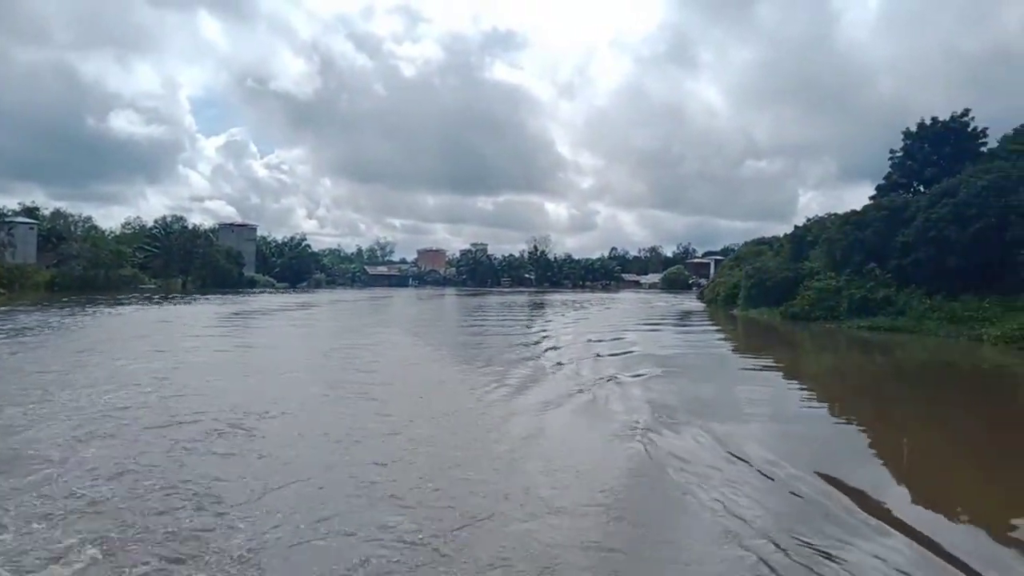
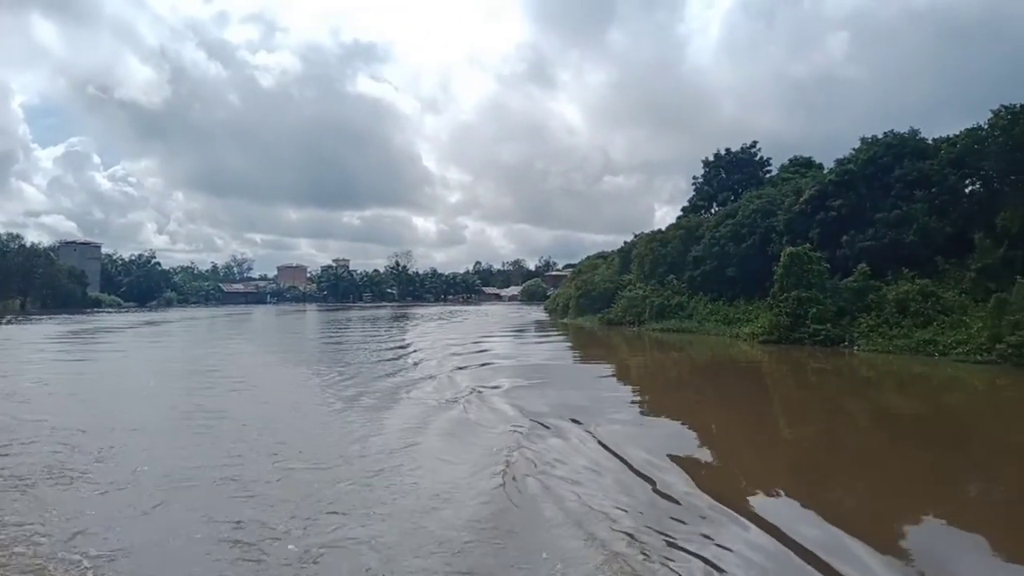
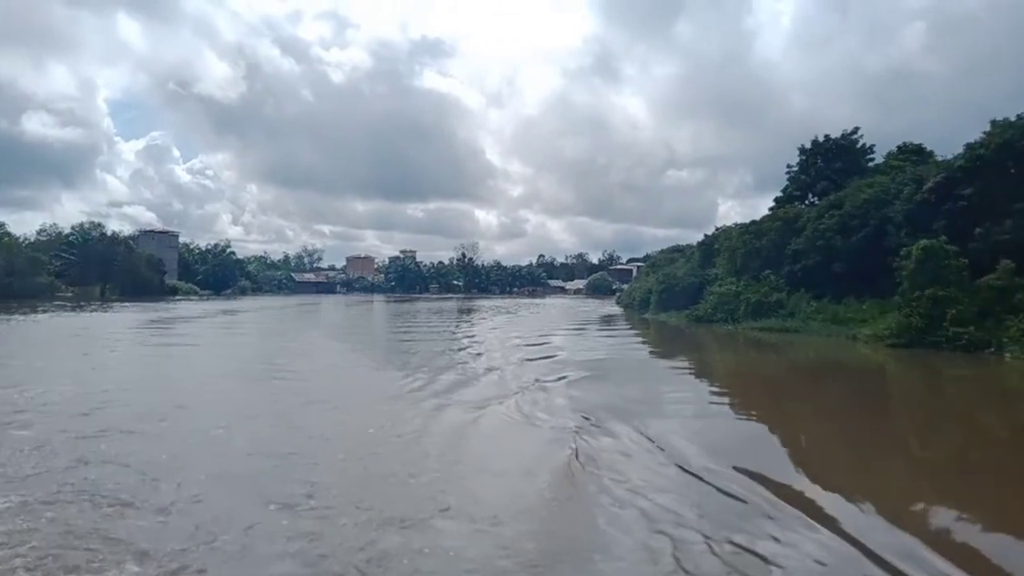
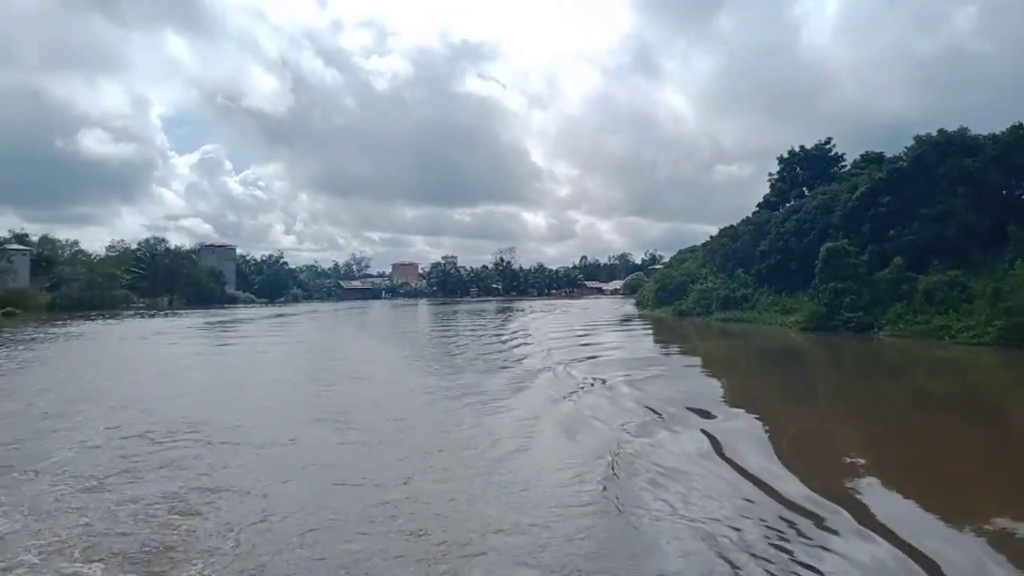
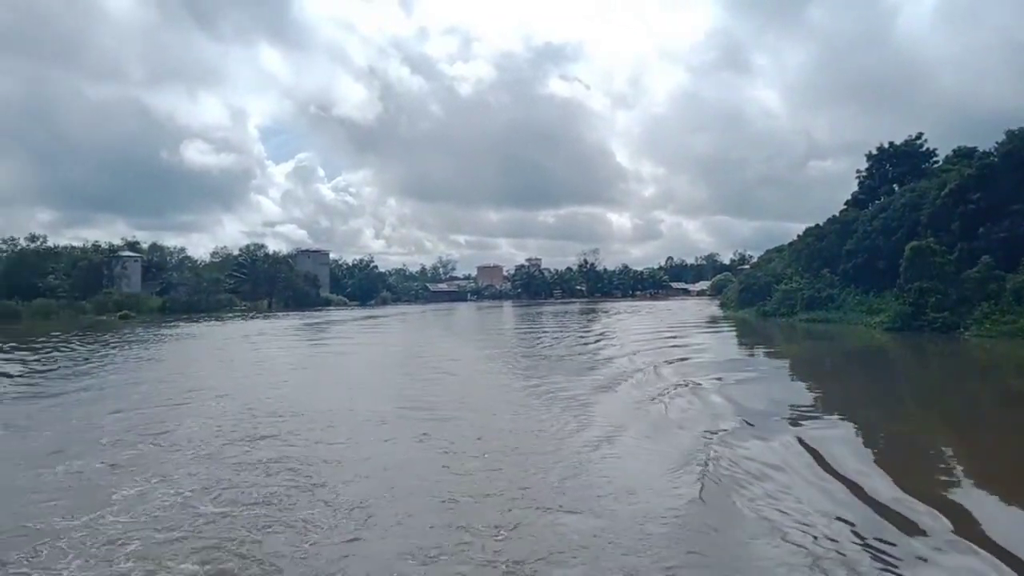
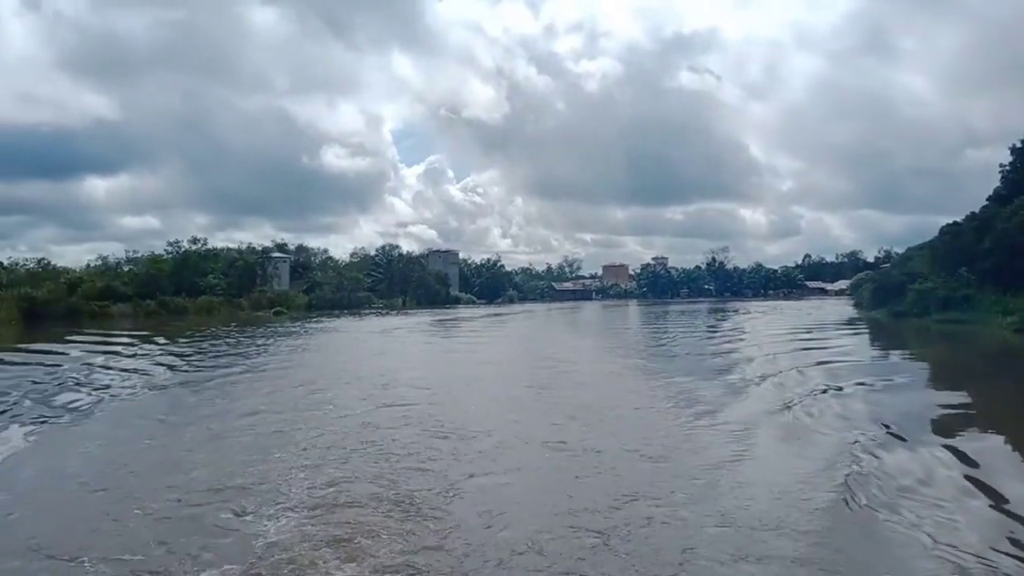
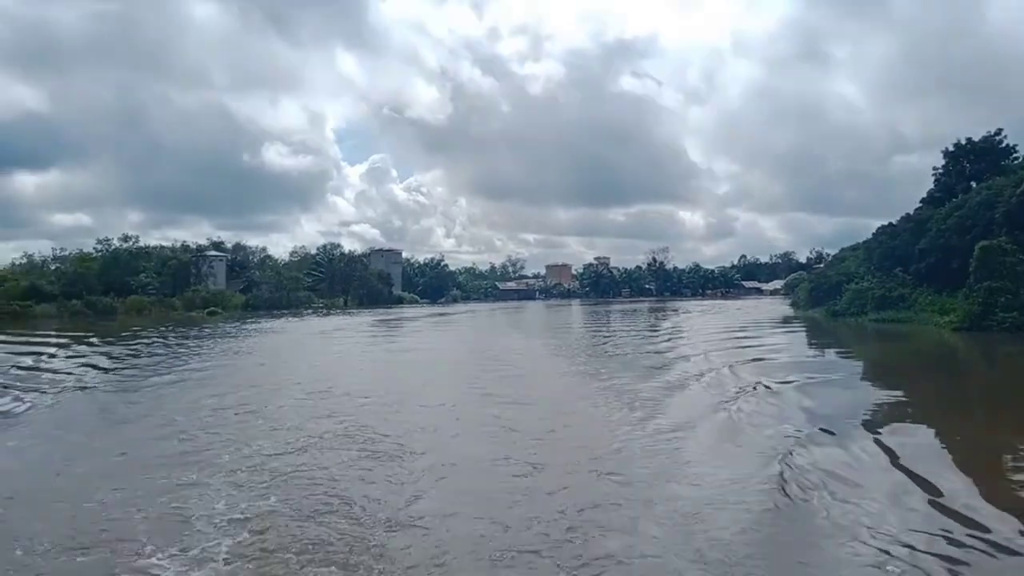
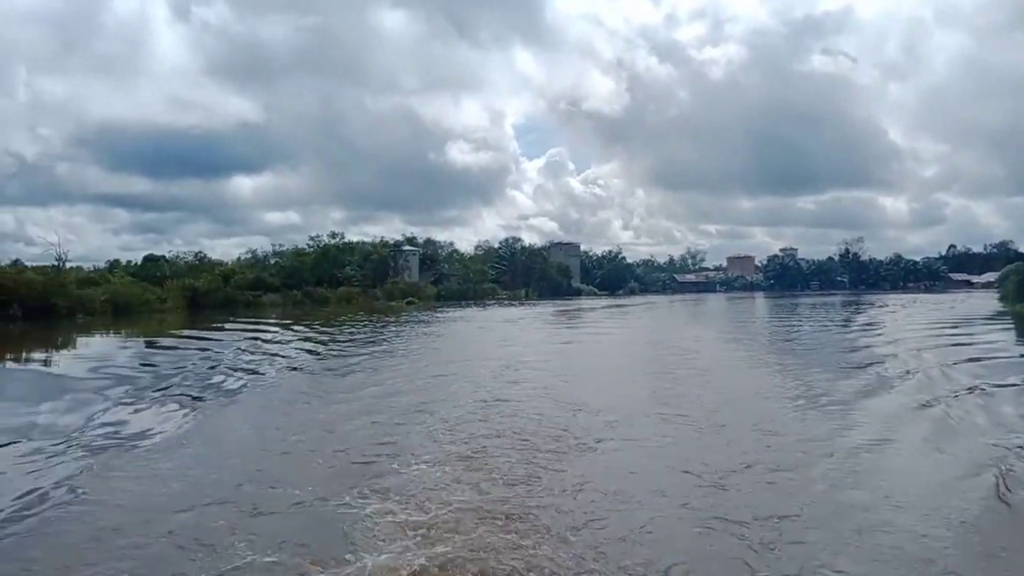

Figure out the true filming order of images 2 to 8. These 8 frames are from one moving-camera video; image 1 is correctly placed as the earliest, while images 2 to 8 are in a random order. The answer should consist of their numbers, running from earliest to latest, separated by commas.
3, 2, 4, 5, 7, 6, 8
